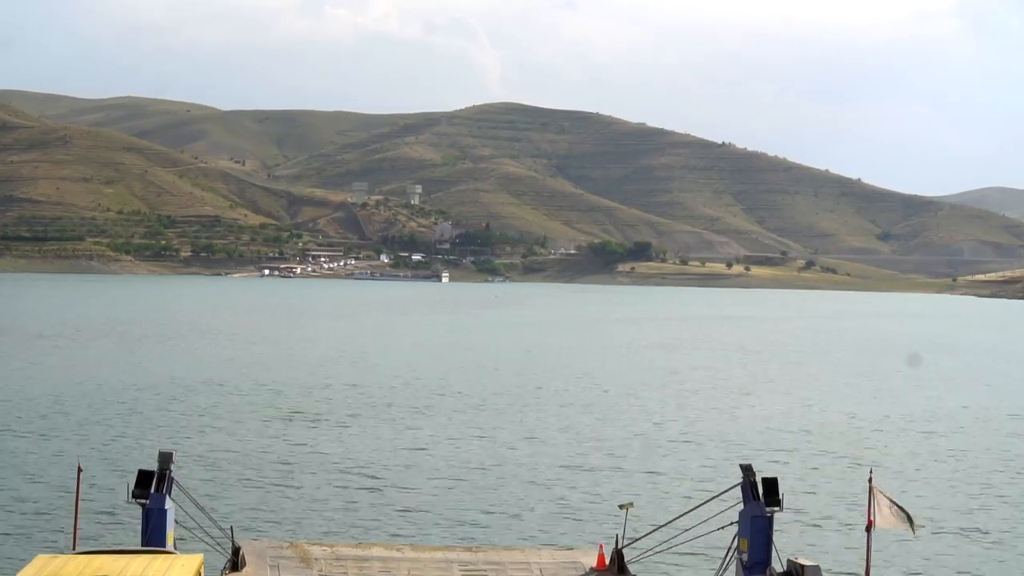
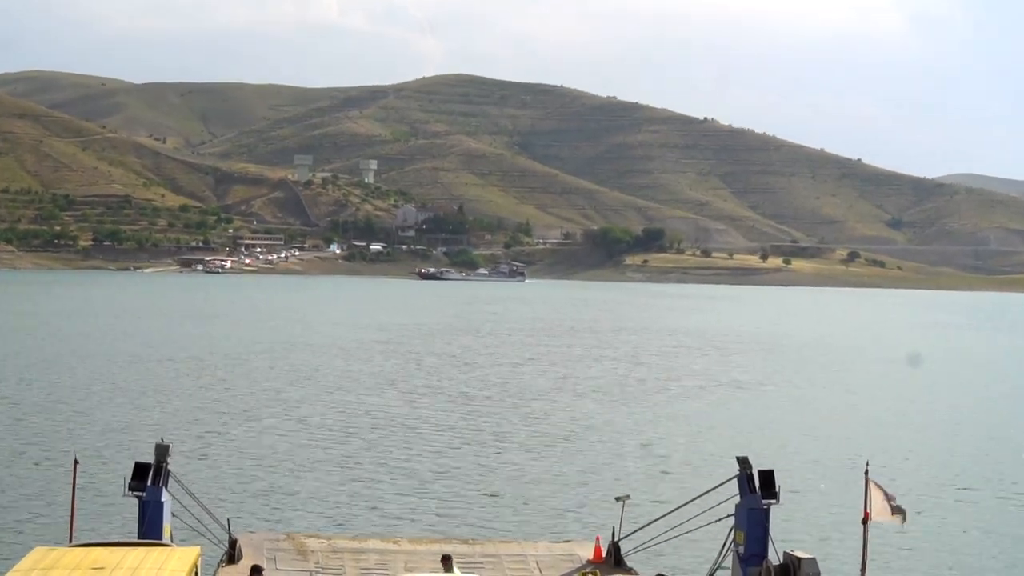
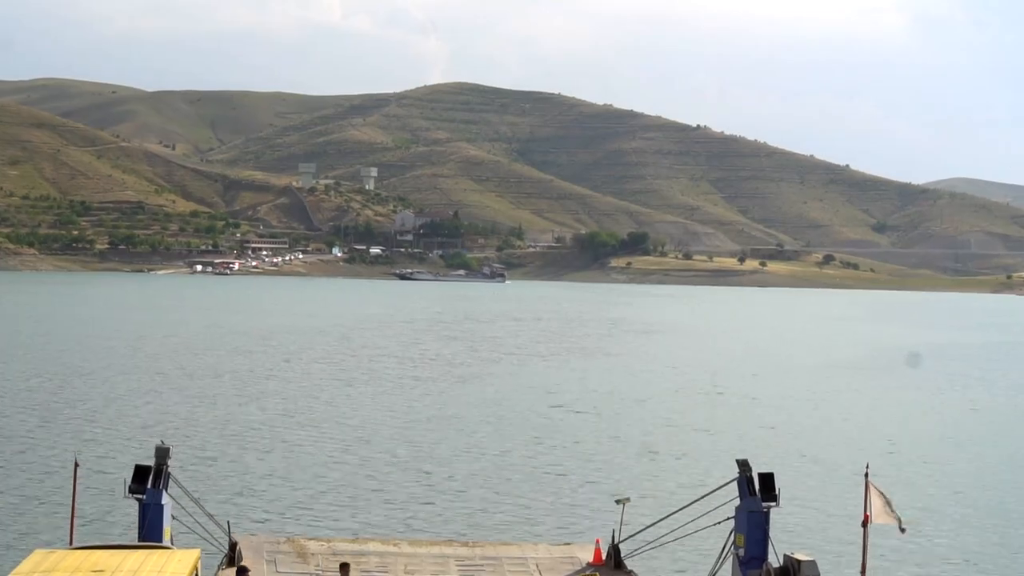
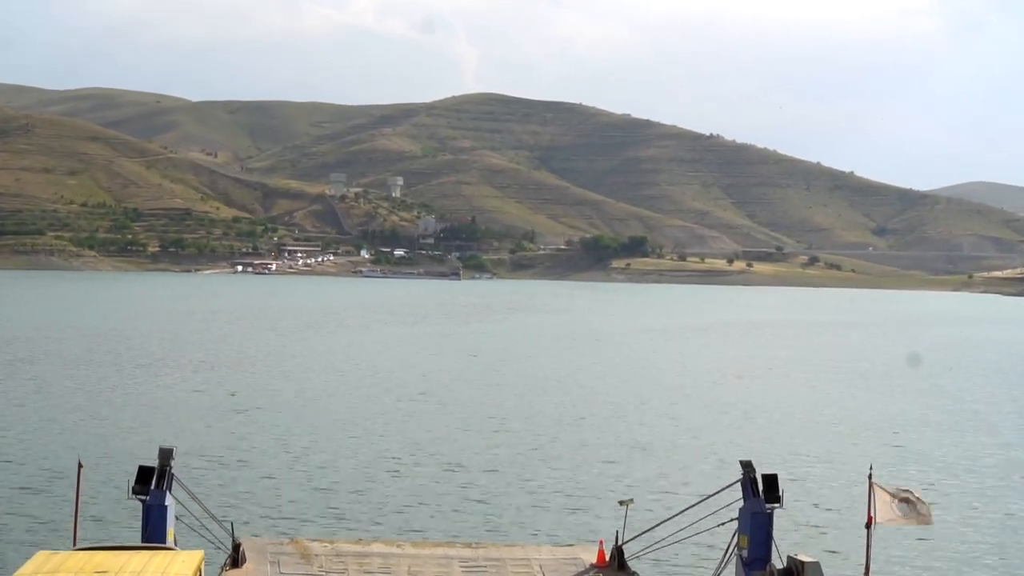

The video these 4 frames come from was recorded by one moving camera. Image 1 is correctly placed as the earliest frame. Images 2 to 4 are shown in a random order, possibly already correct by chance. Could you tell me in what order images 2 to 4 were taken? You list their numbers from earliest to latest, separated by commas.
4, 3, 2
